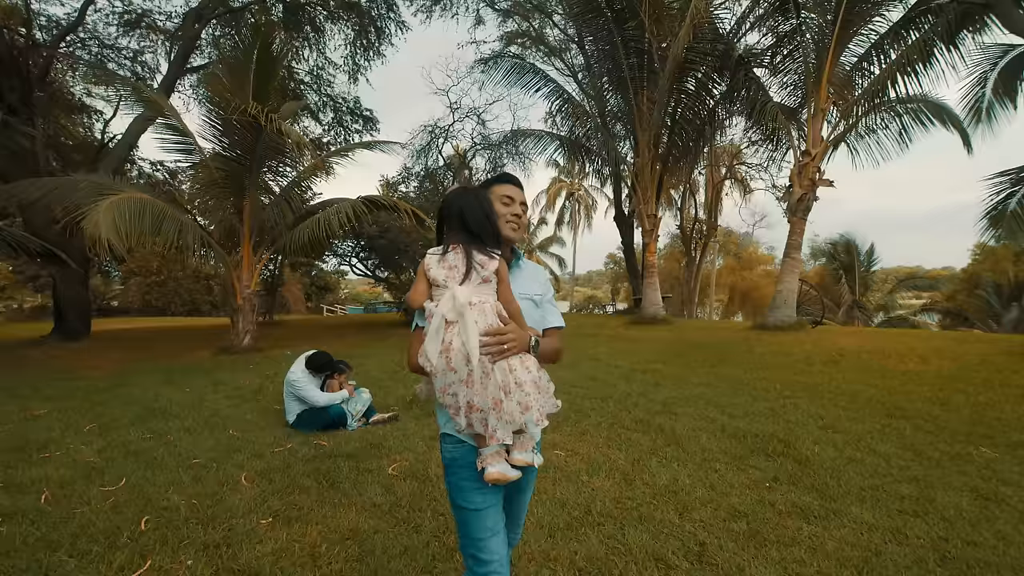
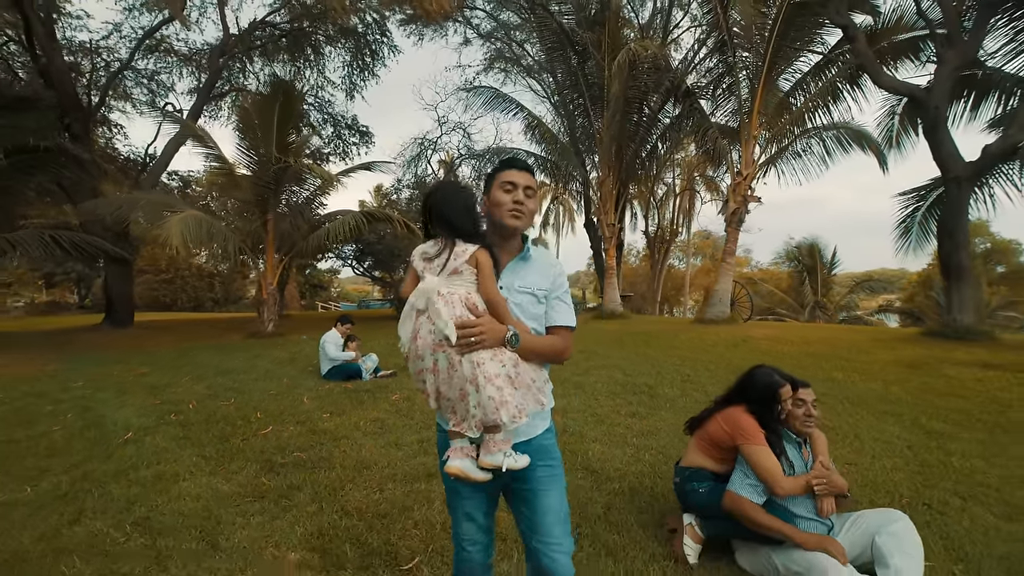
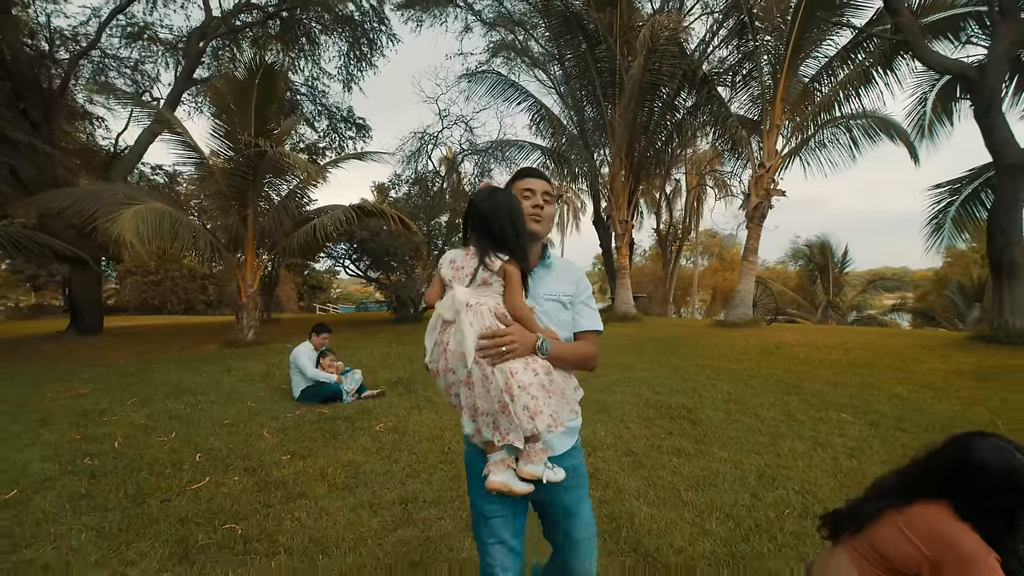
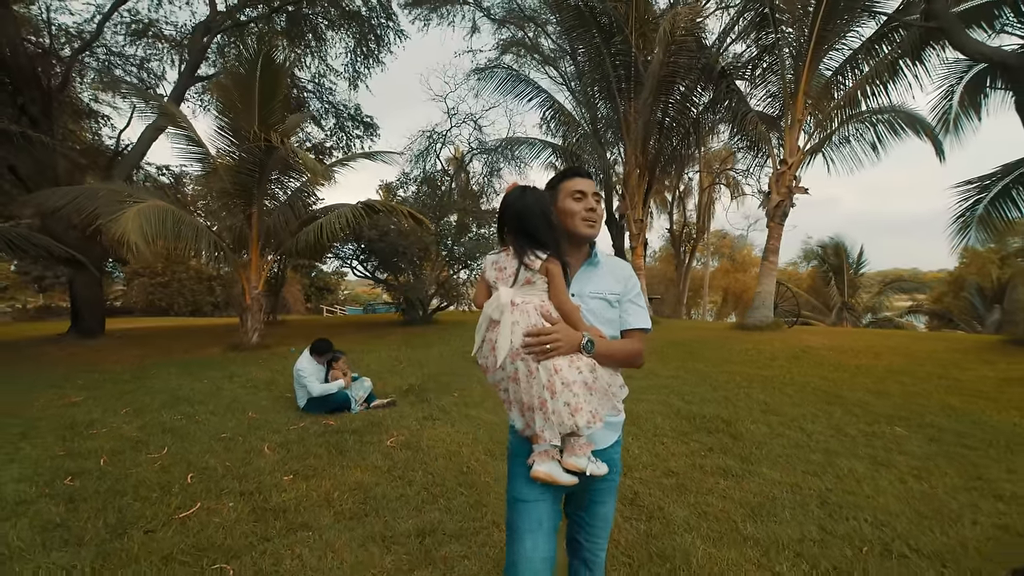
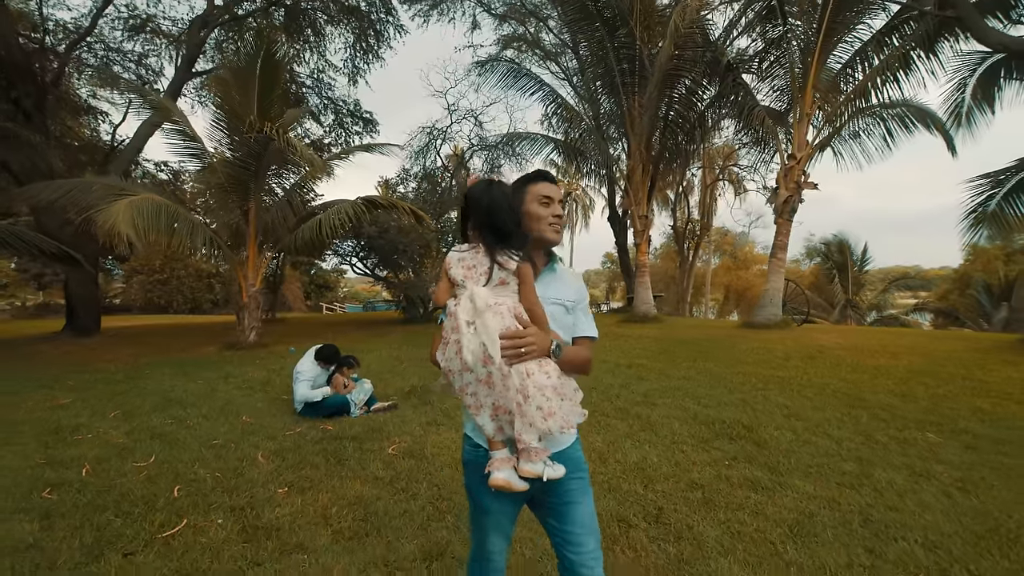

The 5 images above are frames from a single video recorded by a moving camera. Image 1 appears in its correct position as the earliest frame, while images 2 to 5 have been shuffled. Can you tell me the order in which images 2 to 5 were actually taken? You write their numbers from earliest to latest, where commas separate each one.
5, 4, 3, 2
